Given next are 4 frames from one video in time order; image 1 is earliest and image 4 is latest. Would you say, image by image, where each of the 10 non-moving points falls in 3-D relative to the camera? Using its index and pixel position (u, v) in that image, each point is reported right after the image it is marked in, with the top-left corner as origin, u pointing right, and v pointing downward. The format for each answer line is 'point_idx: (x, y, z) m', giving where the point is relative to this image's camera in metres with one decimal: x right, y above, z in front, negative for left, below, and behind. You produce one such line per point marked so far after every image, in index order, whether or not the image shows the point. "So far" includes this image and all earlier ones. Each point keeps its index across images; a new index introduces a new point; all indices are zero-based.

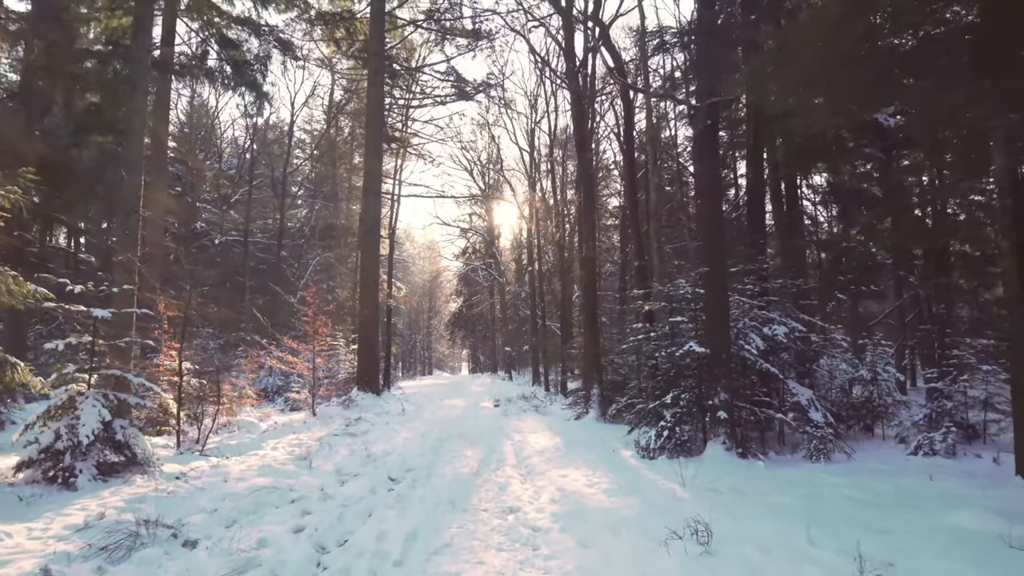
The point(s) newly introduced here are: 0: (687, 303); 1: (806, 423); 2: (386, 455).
0: (+2.3, -0.2, +7.6) m
1: (+3.6, -1.7, +7.1) m
2: (-1.5, -2.1, +7.0) m
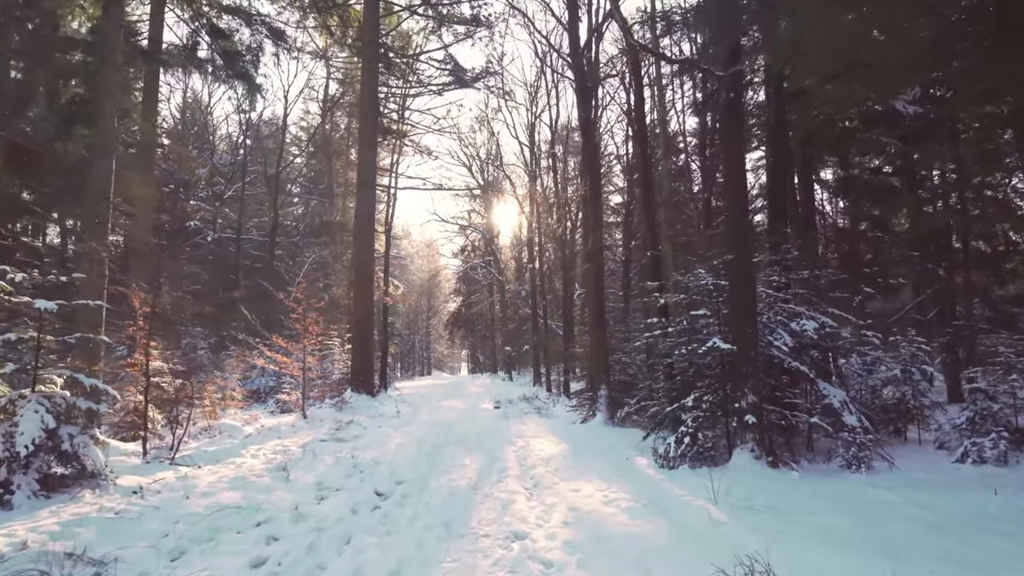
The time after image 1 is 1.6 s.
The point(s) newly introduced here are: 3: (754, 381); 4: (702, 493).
0: (+2.4, -0.1, +6.9) m
1: (+3.6, -1.5, +6.4) m
2: (-1.5, -1.9, +6.3) m
3: (+2.6, -1.0, +6.1) m
4: (+1.6, -1.7, +4.9) m
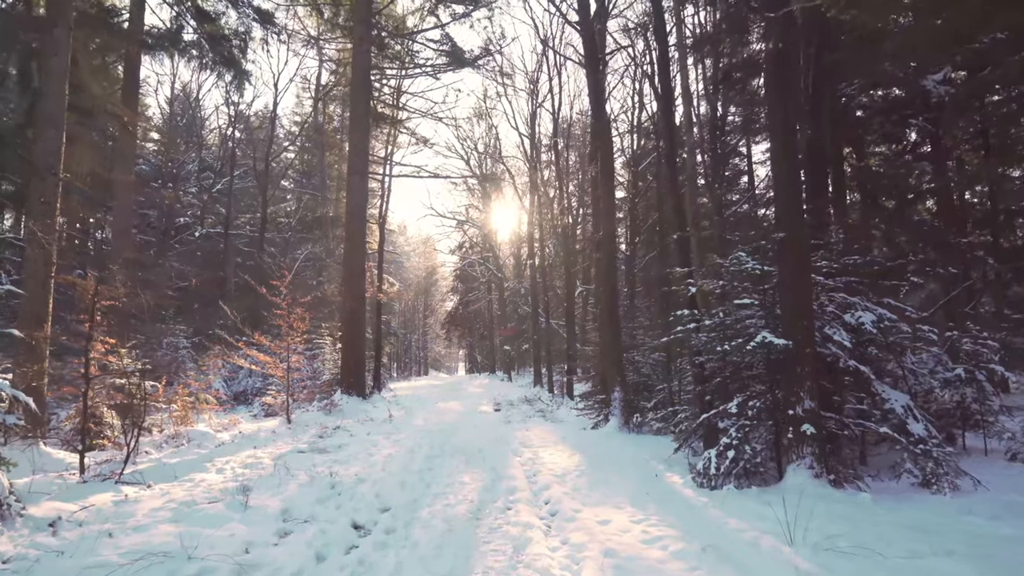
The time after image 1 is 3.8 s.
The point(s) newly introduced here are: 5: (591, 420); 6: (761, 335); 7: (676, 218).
0: (+2.5, +0.1, +5.9) m
1: (+3.7, -1.4, +5.4) m
2: (-1.4, -1.8, +5.3) m
3: (+2.7, -0.8, +5.1) m
4: (+1.7, -1.6, +3.9) m
5: (+1.5, -2.5, +10.8) m
6: (+2.3, -0.5, +5.3) m
7: (+2.5, +1.1, +8.7) m
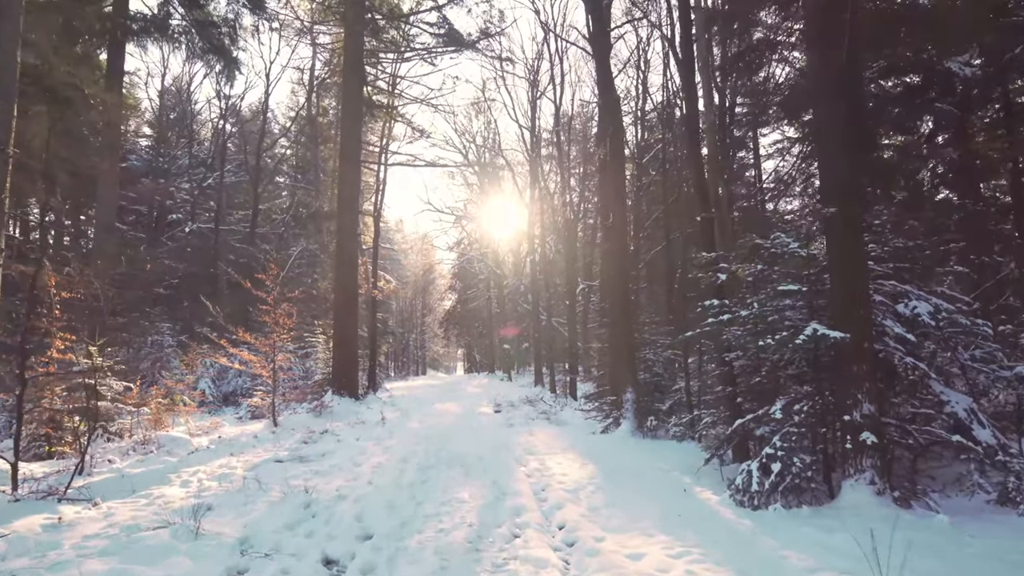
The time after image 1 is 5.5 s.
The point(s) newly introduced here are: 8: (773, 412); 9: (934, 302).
0: (+2.5, +0.2, +5.1) m
1: (+3.8, -1.3, +4.6) m
2: (-1.4, -1.7, +4.5) m
3: (+2.7, -0.7, +4.4) m
4: (+1.8, -1.5, +3.1) m
5: (+1.5, -2.3, +10.0) m
6: (+2.3, -0.3, +4.5) m
7: (+2.5, +1.2, +7.9) m
8: (+2.2, -1.0, +4.8) m
9: (+3.9, -0.1, +5.2) m
